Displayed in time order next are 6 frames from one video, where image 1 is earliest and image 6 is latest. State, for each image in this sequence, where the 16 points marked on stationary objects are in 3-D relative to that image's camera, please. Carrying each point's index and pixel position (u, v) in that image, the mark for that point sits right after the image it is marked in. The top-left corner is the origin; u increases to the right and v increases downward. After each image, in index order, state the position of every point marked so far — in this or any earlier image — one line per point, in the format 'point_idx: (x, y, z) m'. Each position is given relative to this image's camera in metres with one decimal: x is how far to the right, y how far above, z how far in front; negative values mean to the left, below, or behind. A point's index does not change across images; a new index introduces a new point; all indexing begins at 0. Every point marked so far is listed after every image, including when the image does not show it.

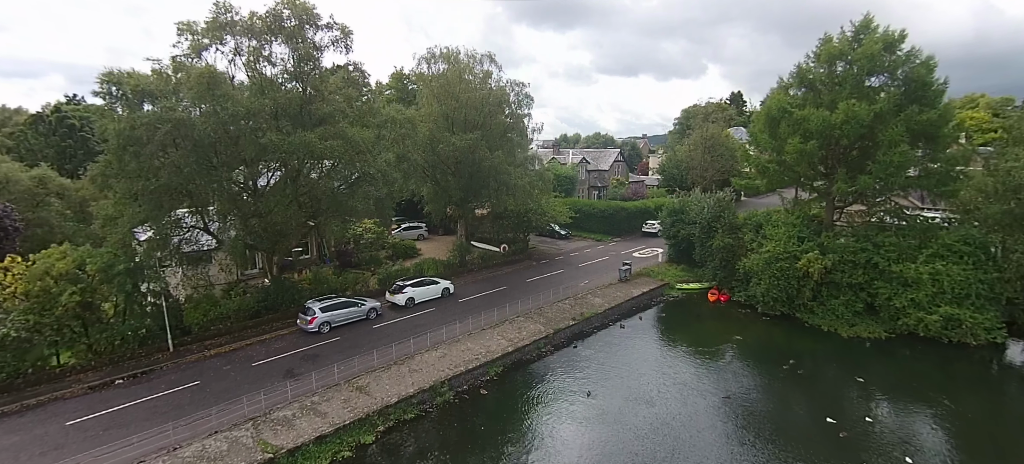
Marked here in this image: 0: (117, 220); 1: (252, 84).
0: (-16.0, +0.6, +19.1) m
1: (-10.3, +5.9, +18.5) m
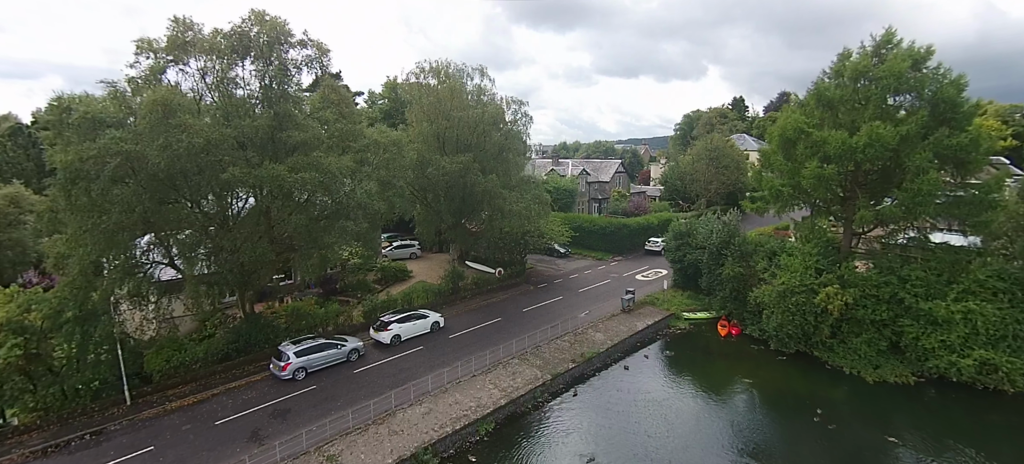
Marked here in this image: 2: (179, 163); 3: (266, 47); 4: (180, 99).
0: (-16.3, -0.9, +17.2) m
1: (-10.6, +4.4, +16.7) m
2: (-10.9, +2.3, +15.3) m
3: (-9.0, +6.8, +17.2) m
4: (-11.4, +4.5, +16.0) m
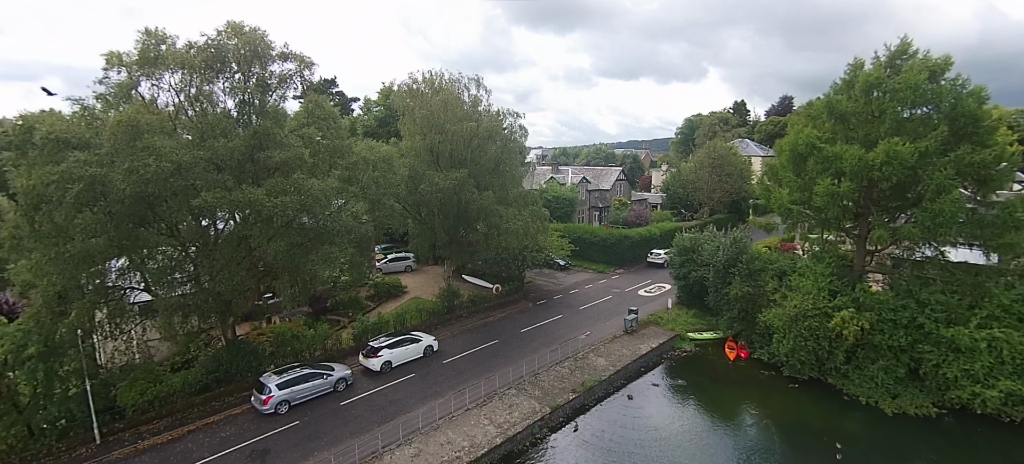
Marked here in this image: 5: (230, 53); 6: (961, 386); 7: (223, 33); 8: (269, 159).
0: (-16.4, -1.9, +16.0) m
1: (-10.7, +3.5, +15.5) m
2: (-11.0, +1.3, +14.1) m
3: (-9.2, +5.9, +16.0) m
4: (-11.5, +3.6, +14.8) m
5: (-8.8, +5.7, +14.7) m
6: (+18.7, -6.4, +19.5) m
7: (-9.8, +6.7, +15.9) m
8: (-8.4, +2.5, +16.2) m
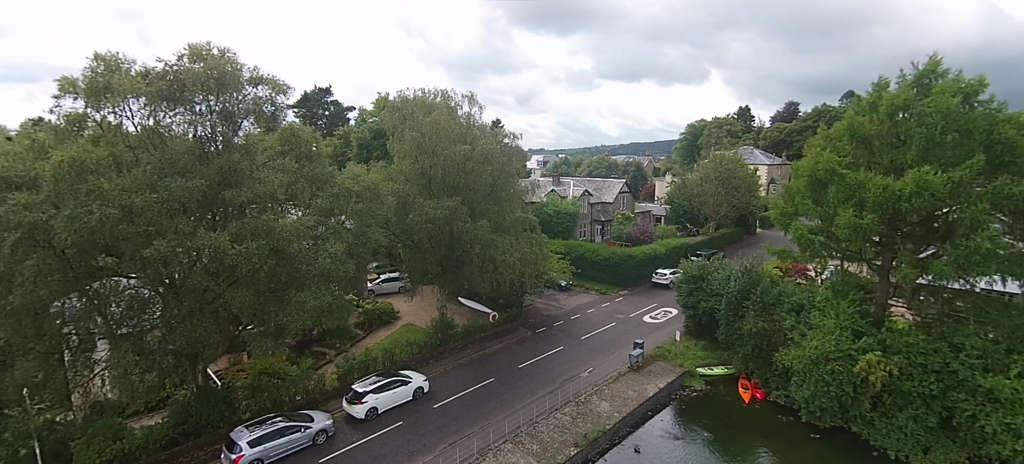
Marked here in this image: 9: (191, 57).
0: (-16.6, -3.3, +14.4) m
1: (-10.9, +2.0, +13.9) m
2: (-11.2, -0.1, +12.5) m
3: (-9.3, +4.4, +14.4) m
4: (-11.7, +2.2, +13.2) m
5: (-8.9, +4.2, +13.1) m
6: (+18.5, -7.9, +17.7) m
7: (-10.0, +5.3, +14.3) m
8: (-8.6, +1.1, +14.5) m
9: (-9.6, +5.3, +14.0) m
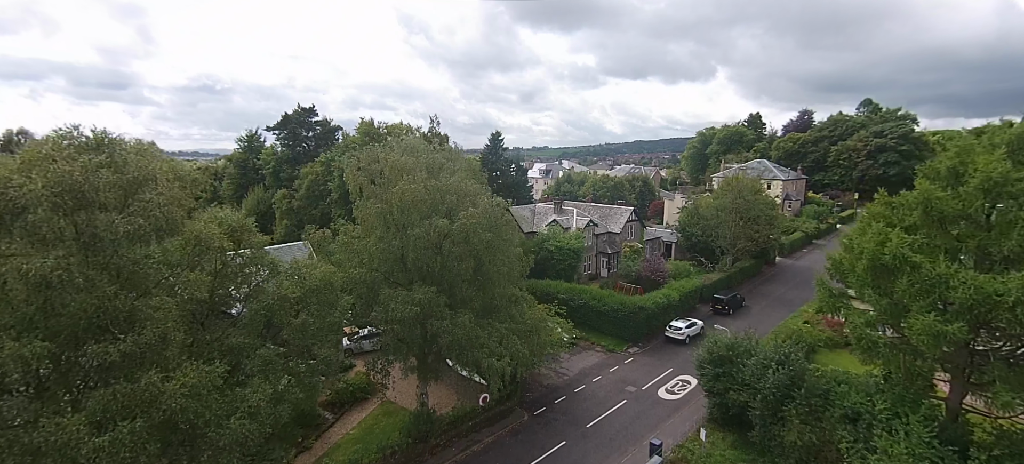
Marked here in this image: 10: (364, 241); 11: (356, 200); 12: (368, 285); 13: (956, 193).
0: (-17.0, -7.0, +10.4) m
1: (-11.3, -1.7, +9.9) m
2: (-11.6, -3.8, +8.4) m
3: (-9.8, +0.8, +10.3) m
4: (-12.1, -1.5, +9.2) m
5: (-9.4, +0.6, +9.0) m
6: (+18.1, -11.6, +13.6) m
7: (-10.4, +1.6, +10.2) m
8: (-9.0, -2.6, +10.5) m
9: (-10.0, +1.6, +9.9) m
10: (-5.7, -0.3, +18.1) m
11: (-6.6, +1.4, +19.4) m
12: (-5.4, -1.9, +17.4) m
13: (+15.9, +1.4, +16.8) m
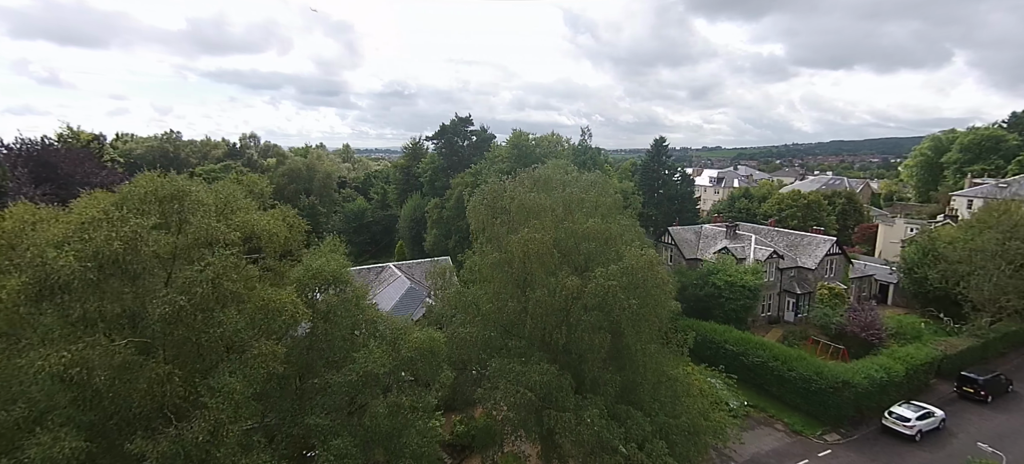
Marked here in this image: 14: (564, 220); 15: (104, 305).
0: (-14.5, -7.7, +11.6) m
1: (-8.9, -2.8, +9.1) m
2: (-9.8, -4.9, +7.9) m
3: (-7.2, -0.5, +9.0) m
4: (-9.9, -2.6, +8.7) m
5: (-7.3, -0.7, +7.6) m
6: (+19.4, -14.7, +3.3) m
7: (-7.8, +0.4, +9.1) m
8: (-6.6, -3.9, +9.0) m
9: (-7.5, +0.4, +8.7) m
10: (-0.9, -1.9, +15.1) m
11: (-1.2, -0.2, +16.6) m
12: (-0.9, -3.5, +14.4) m
13: (+19.2, -1.6, +6.8) m
14: (+1.8, +0.5, +15.0) m
15: (-6.9, -1.2, +8.0) m
